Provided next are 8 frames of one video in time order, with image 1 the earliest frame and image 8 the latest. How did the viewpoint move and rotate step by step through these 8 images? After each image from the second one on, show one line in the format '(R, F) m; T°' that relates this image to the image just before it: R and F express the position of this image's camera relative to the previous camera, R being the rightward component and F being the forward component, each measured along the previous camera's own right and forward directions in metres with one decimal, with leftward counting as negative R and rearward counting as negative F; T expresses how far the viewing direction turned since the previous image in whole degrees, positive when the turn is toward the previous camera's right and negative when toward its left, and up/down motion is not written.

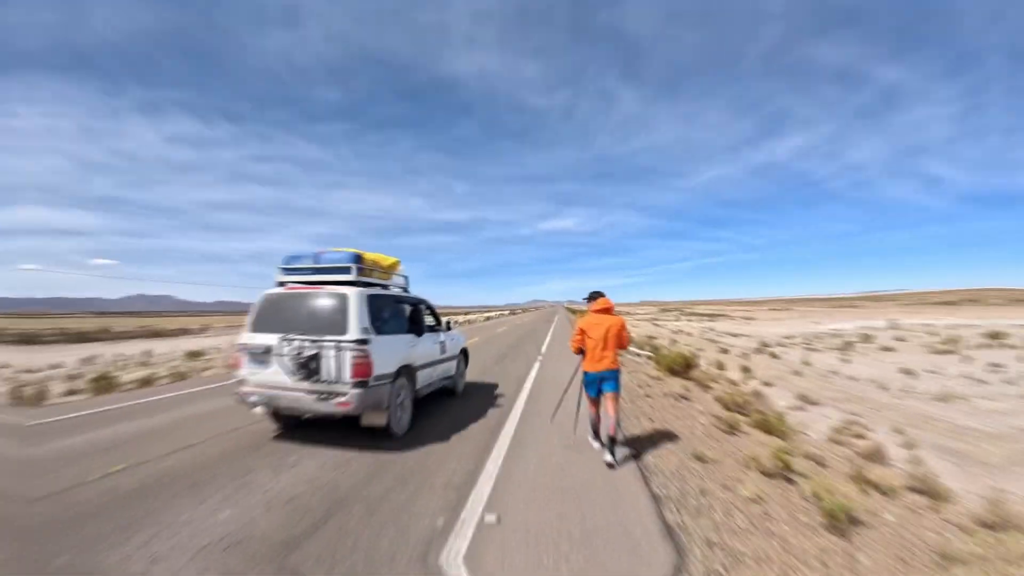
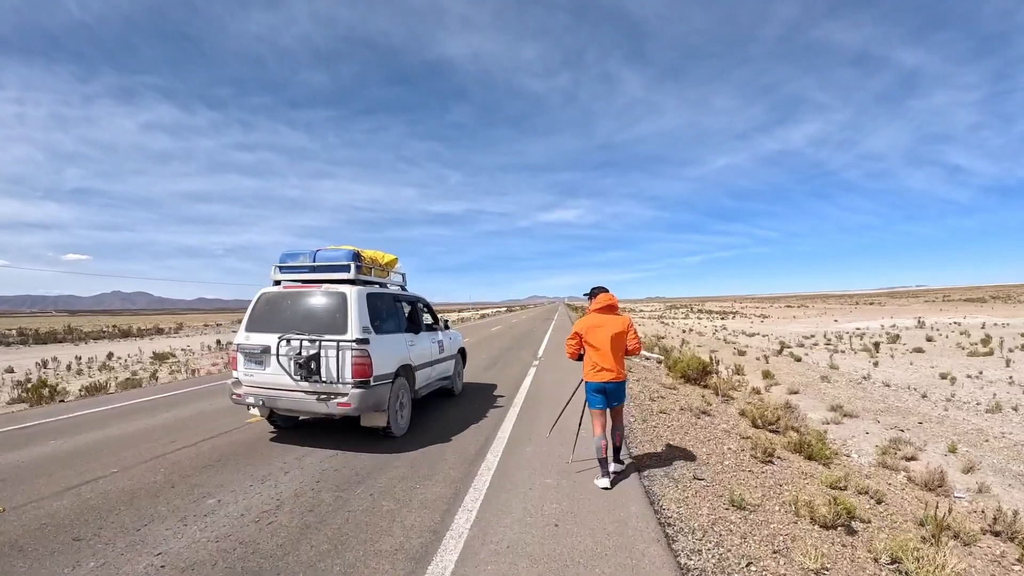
(+0.1, +0.5) m; -1°
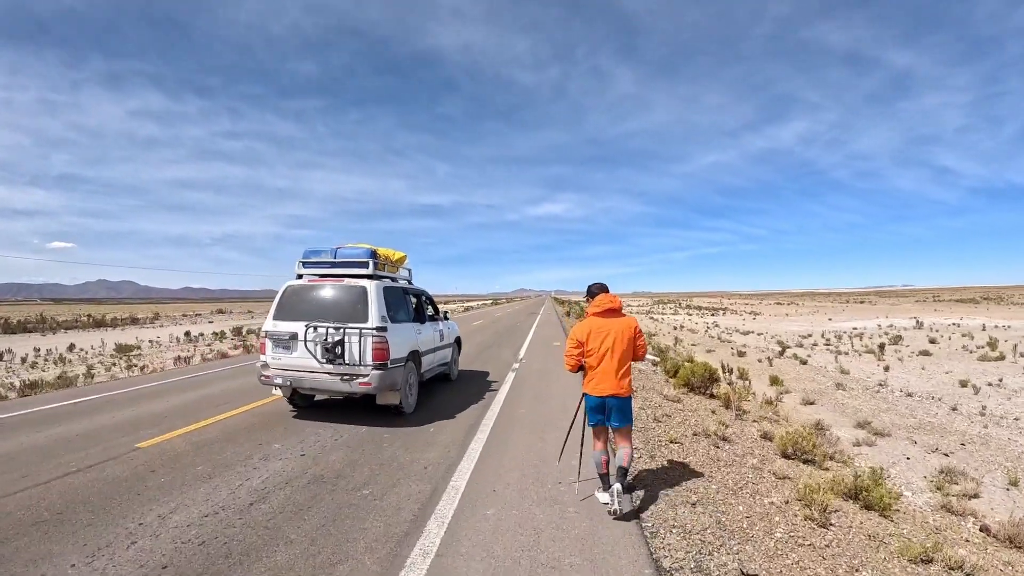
(-0.1, -0.9) m; +1°
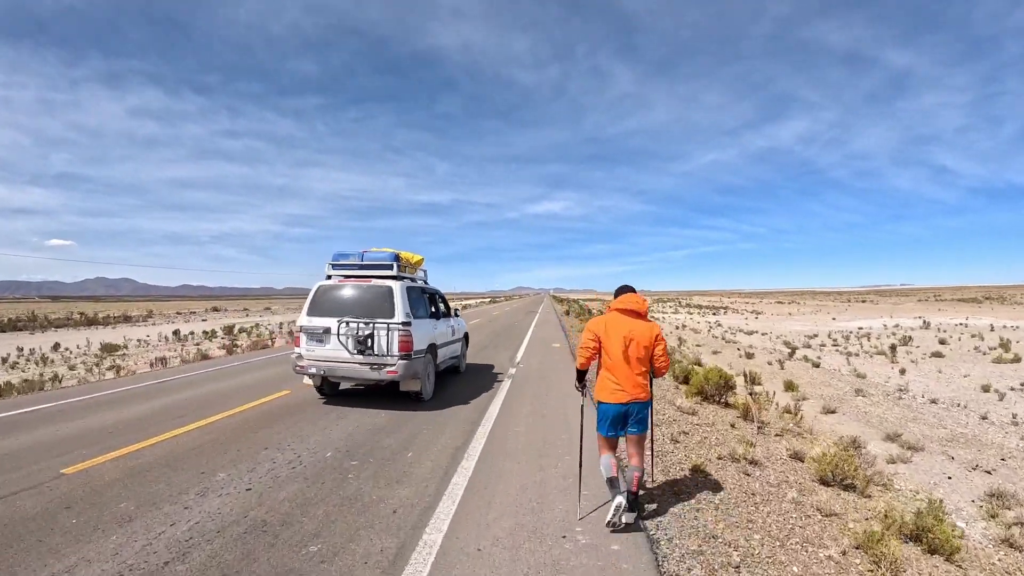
(-0.2, -0.6) m; 0°
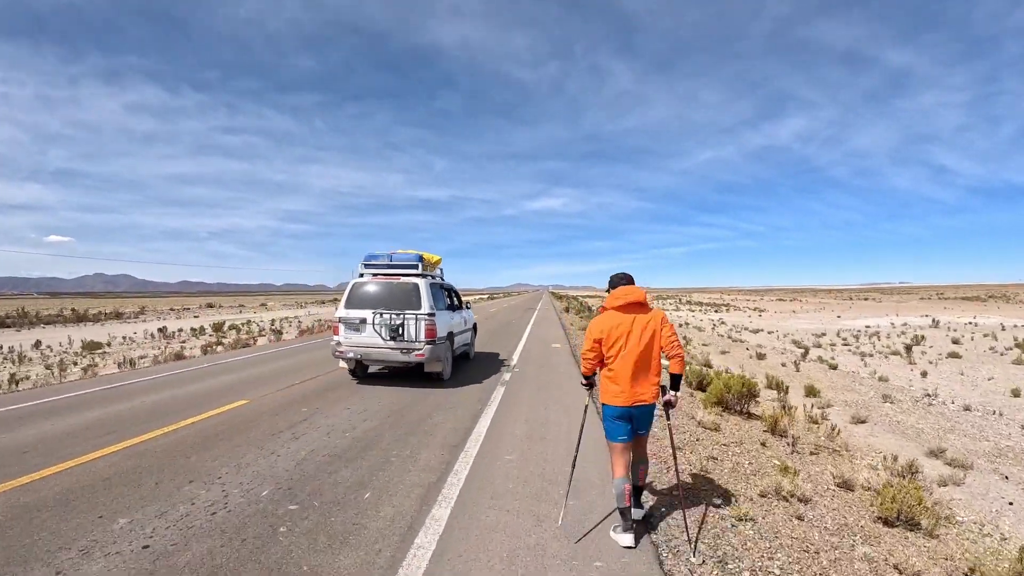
(0.0, -0.7) m; 0°
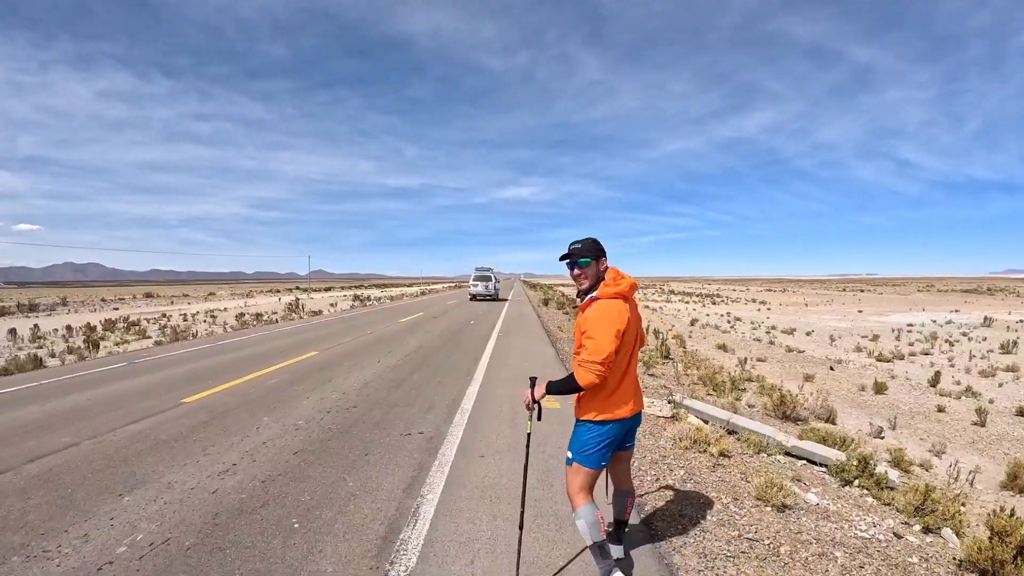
(0.0, +1.0) m; +3°
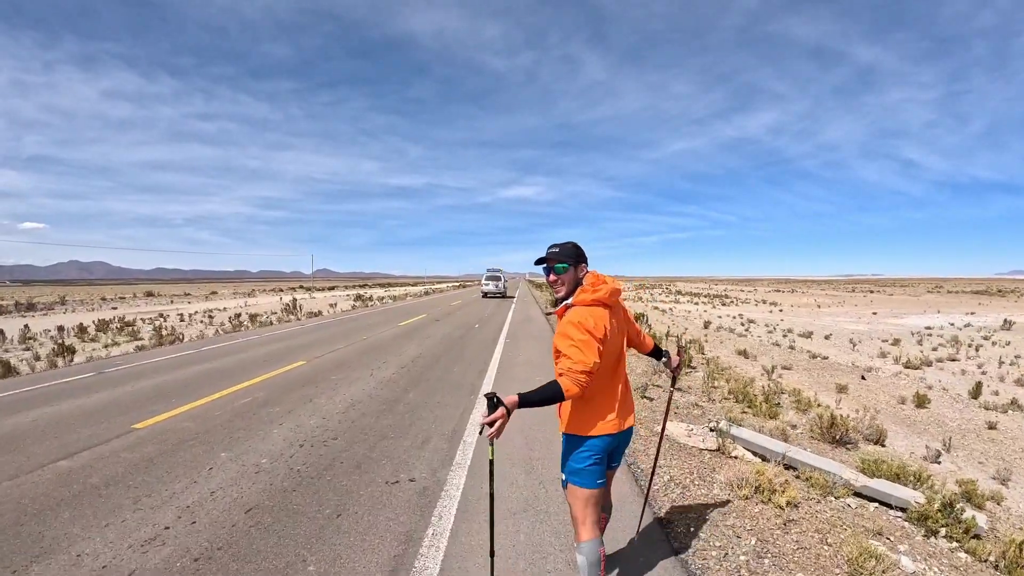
(-0.1, +1.1) m; 0°
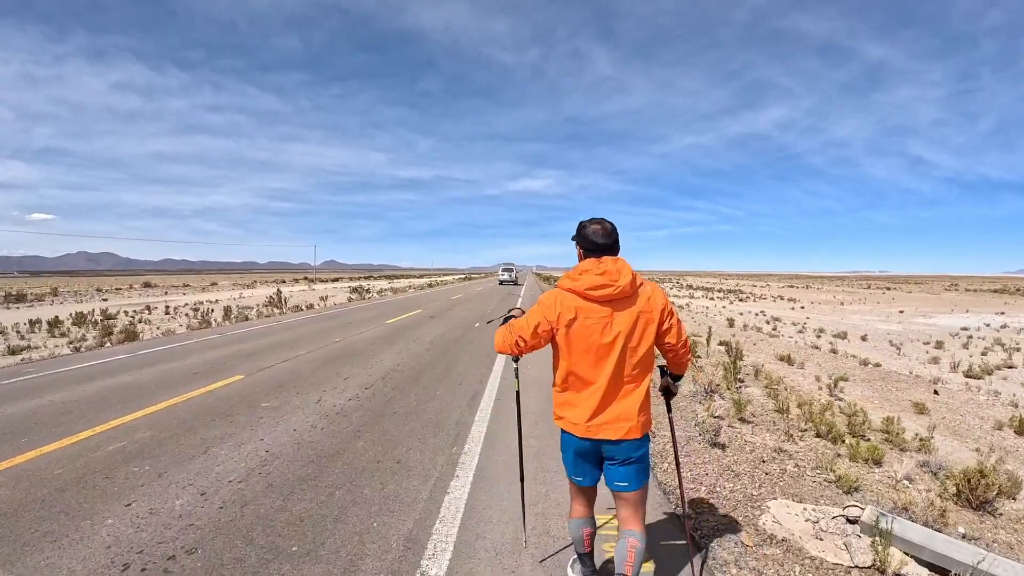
(0.0, +2.4) m; -1°
